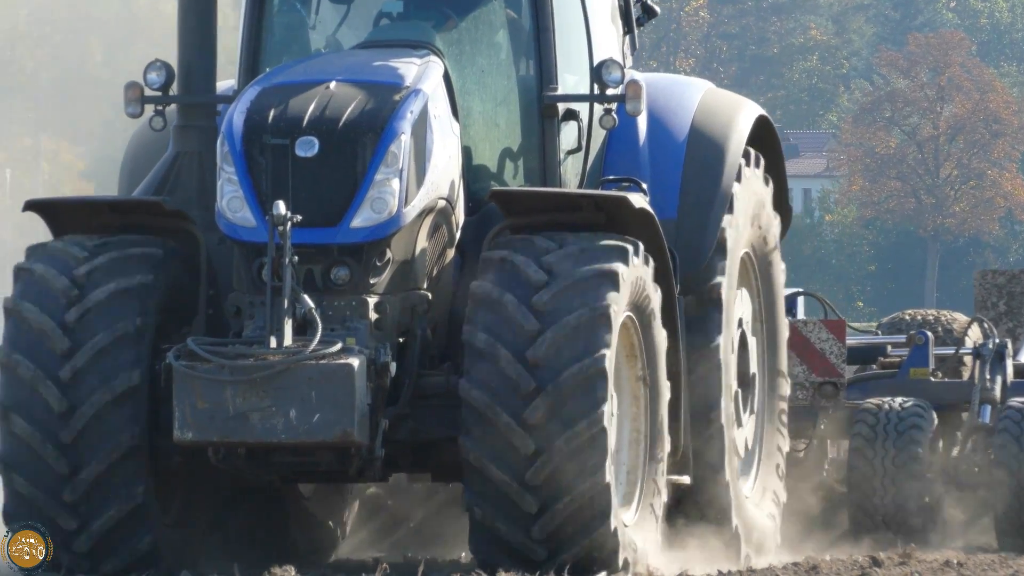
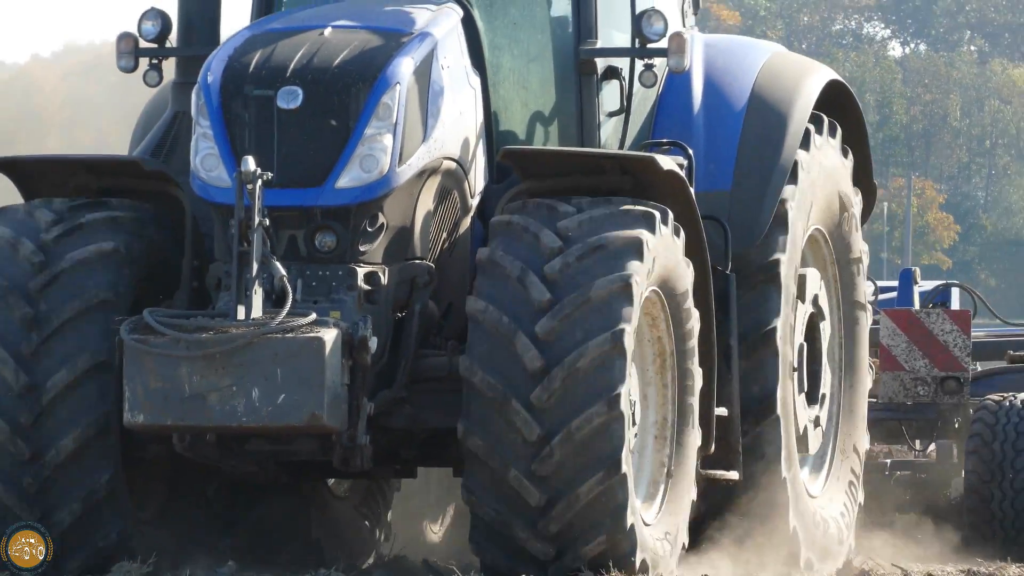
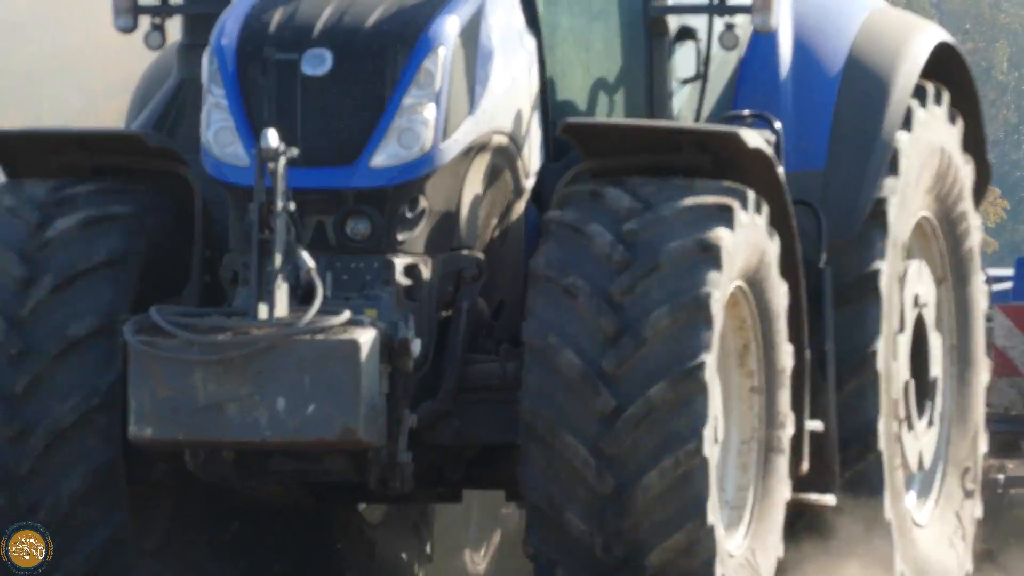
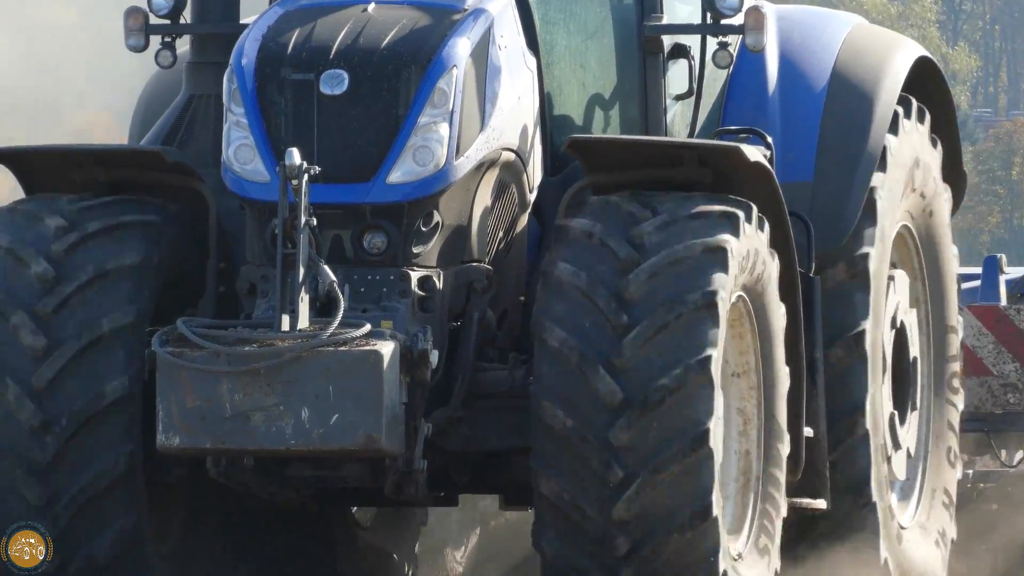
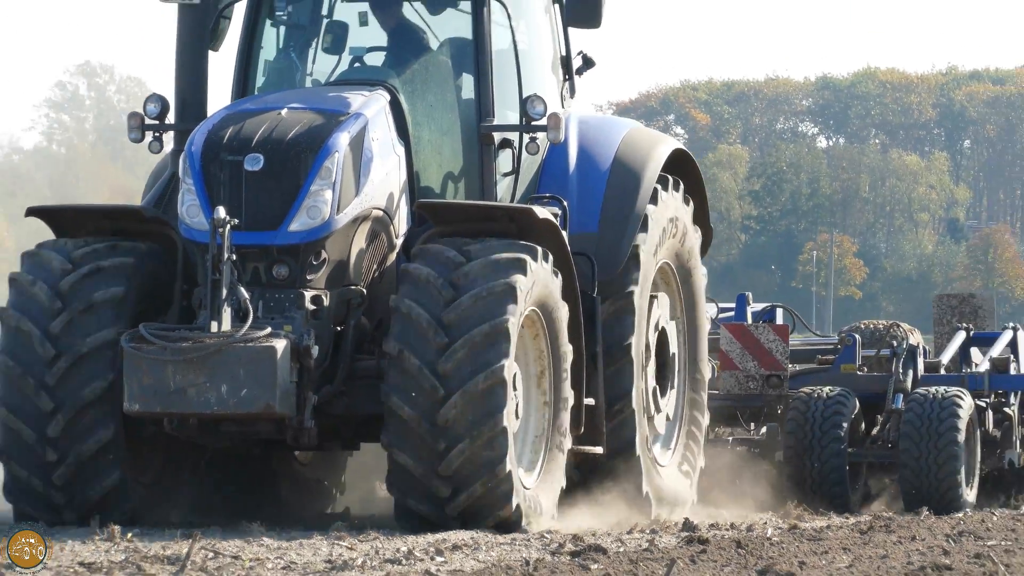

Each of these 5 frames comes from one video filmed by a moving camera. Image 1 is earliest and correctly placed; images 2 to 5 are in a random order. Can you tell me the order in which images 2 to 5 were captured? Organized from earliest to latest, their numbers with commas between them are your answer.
4, 3, 2, 5
